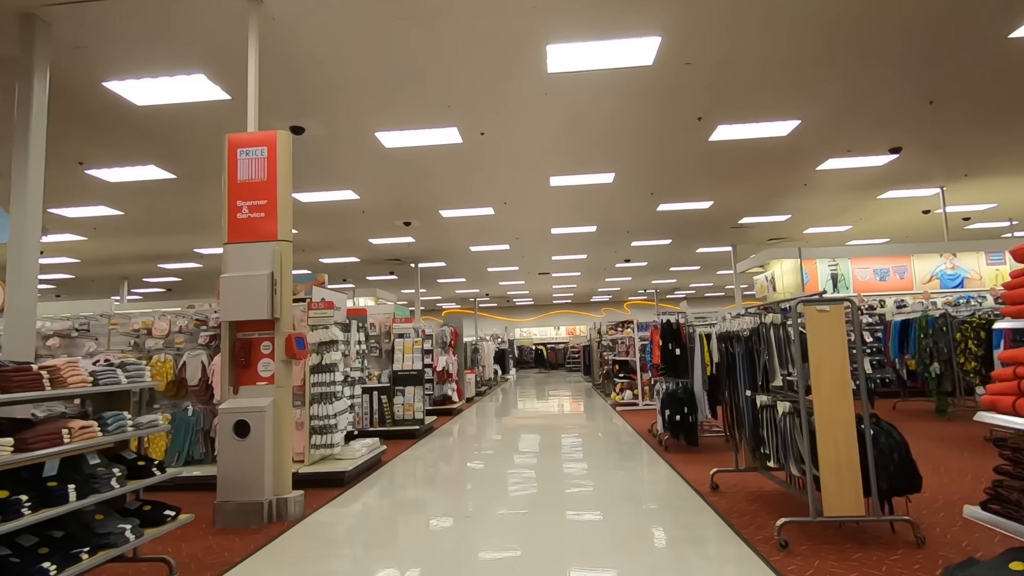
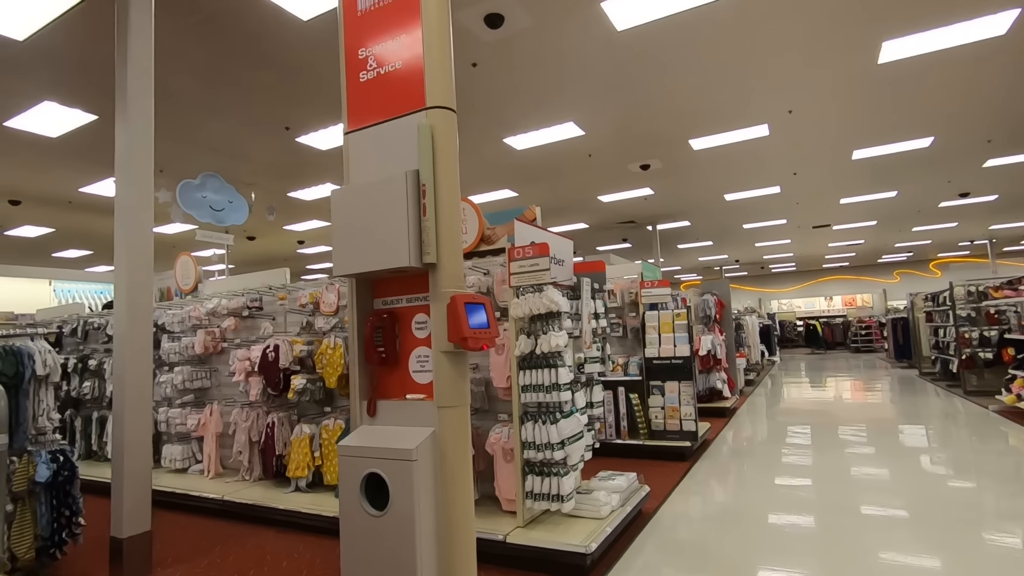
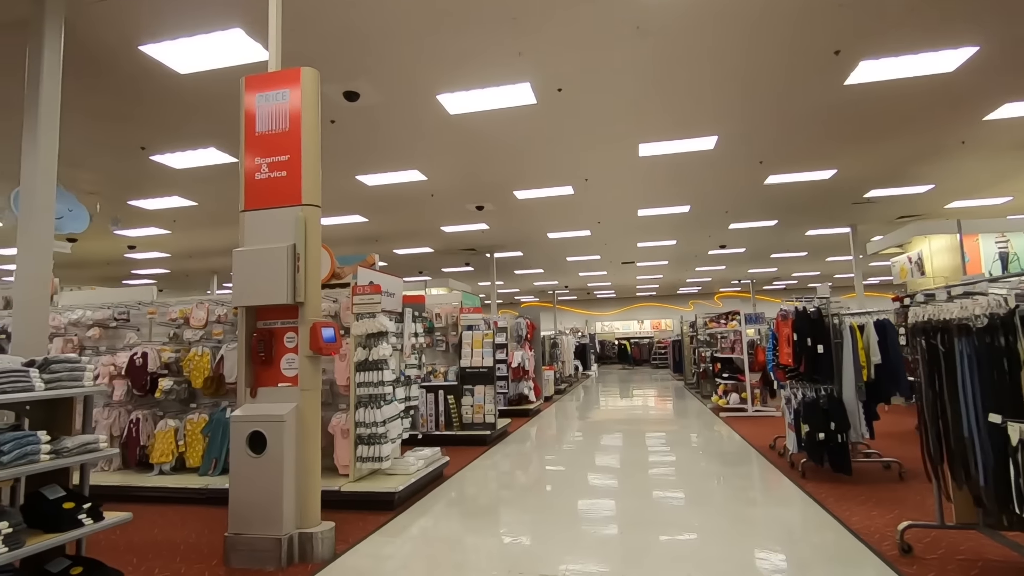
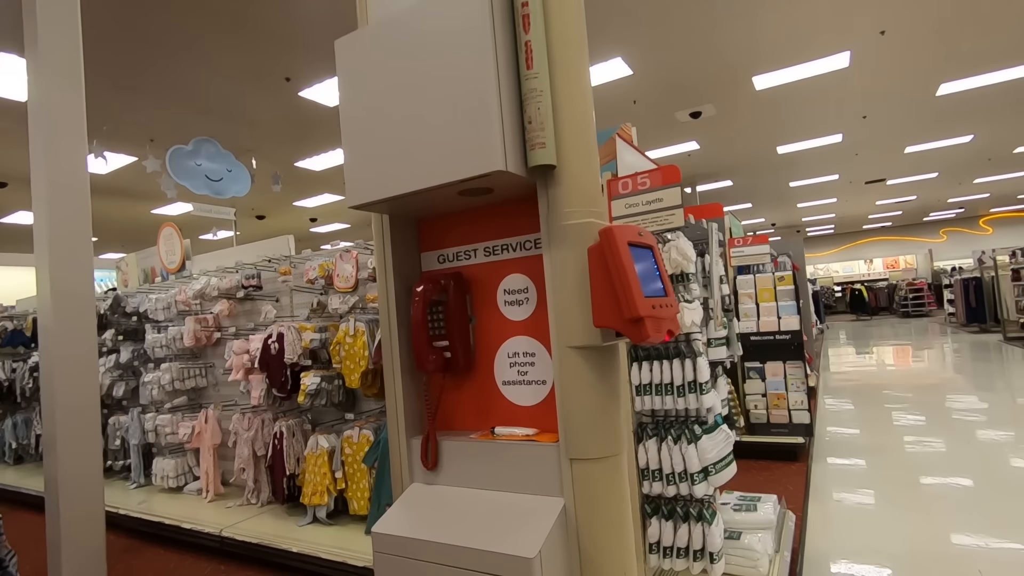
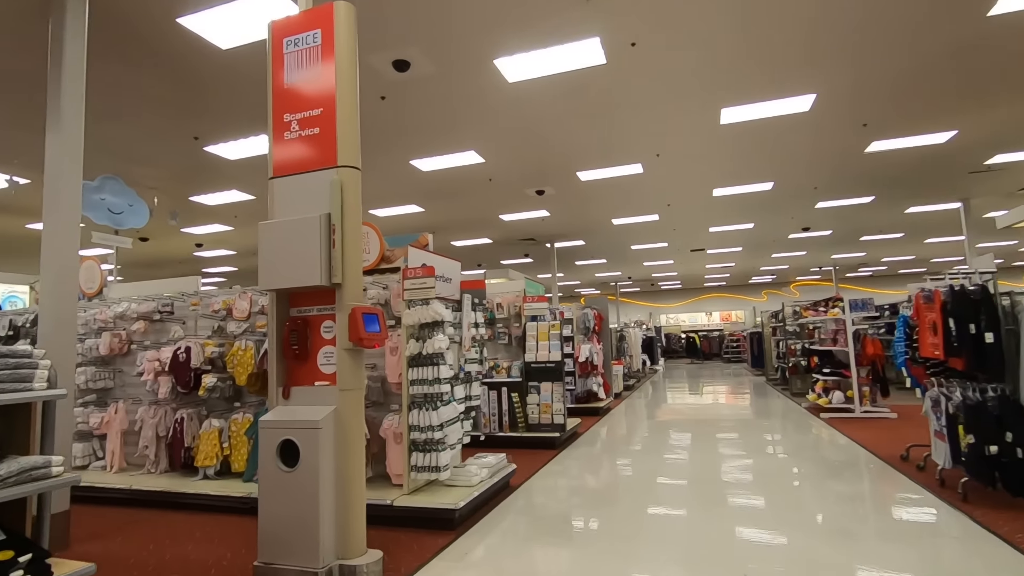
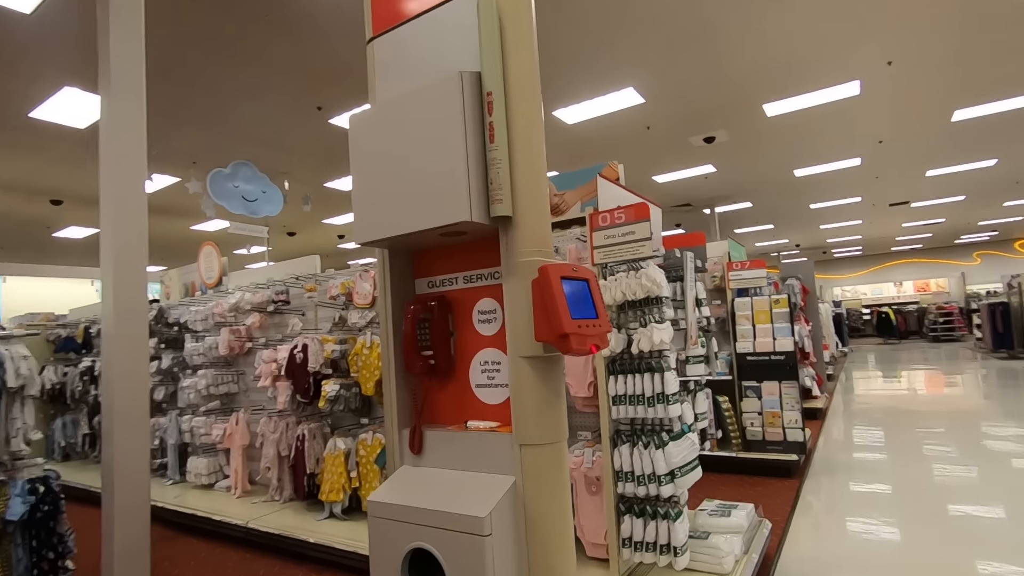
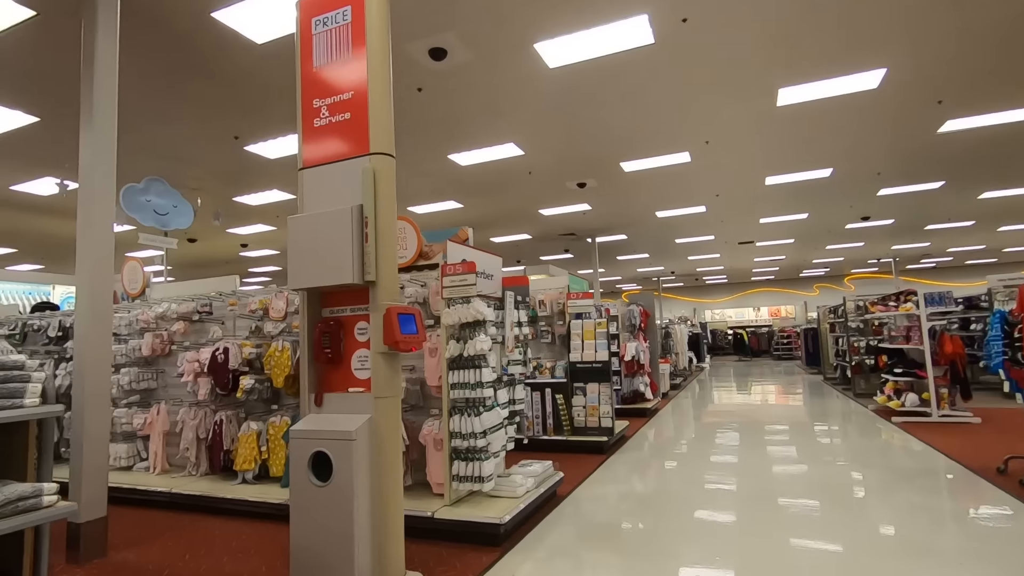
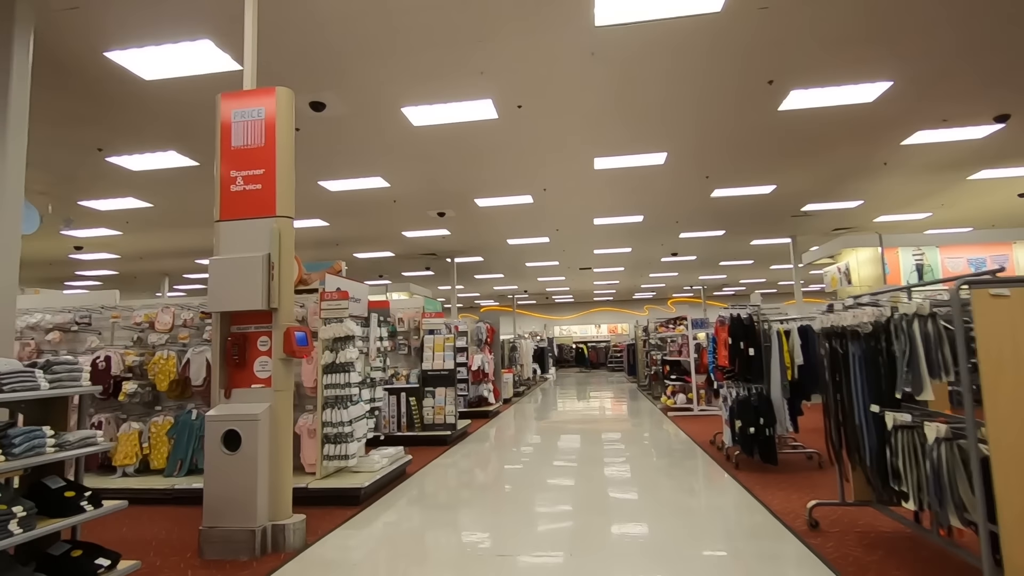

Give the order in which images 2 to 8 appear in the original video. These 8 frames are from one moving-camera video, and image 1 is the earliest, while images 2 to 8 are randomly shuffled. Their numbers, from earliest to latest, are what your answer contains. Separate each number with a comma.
8, 3, 5, 7, 2, 6, 4
